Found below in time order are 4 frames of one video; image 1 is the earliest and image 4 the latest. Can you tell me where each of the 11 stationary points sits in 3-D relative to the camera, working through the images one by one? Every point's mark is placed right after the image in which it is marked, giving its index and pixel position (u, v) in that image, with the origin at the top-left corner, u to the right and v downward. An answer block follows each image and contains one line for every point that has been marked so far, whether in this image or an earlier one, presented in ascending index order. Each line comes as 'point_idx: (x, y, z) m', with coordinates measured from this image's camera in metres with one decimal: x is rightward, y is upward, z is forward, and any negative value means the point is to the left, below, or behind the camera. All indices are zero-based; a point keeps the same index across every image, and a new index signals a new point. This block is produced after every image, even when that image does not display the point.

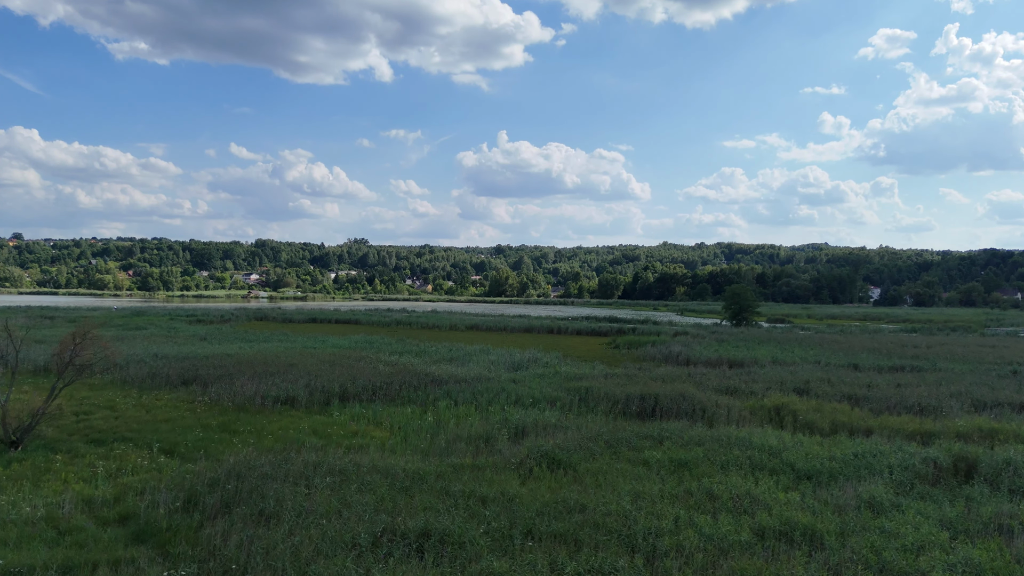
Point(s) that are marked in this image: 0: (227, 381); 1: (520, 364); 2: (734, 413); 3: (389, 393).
0: (-8.5, -2.7, +15.3) m
1: (+0.3, -2.7, +18.2) m
2: (+5.3, -3.0, +12.3) m
3: (-3.4, -2.9, +14.4) m
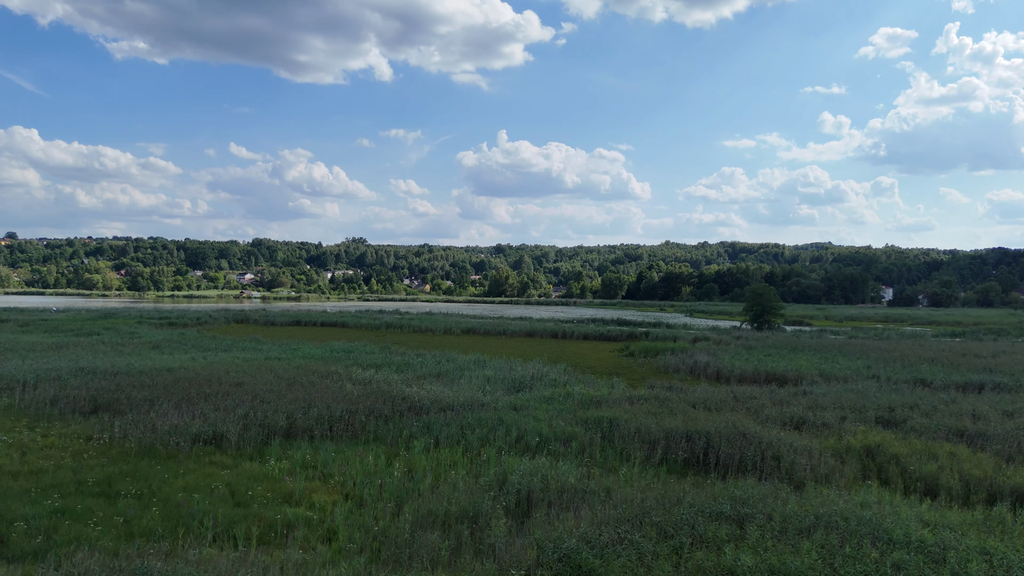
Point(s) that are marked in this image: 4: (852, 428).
0: (-8.5, -2.8, +11.9) m
1: (+0.3, -2.7, +14.8) m
2: (+5.3, -3.0, +8.8) m
3: (-3.4, -3.0, +11.0) m
4: (+7.1, -2.9, +10.8) m
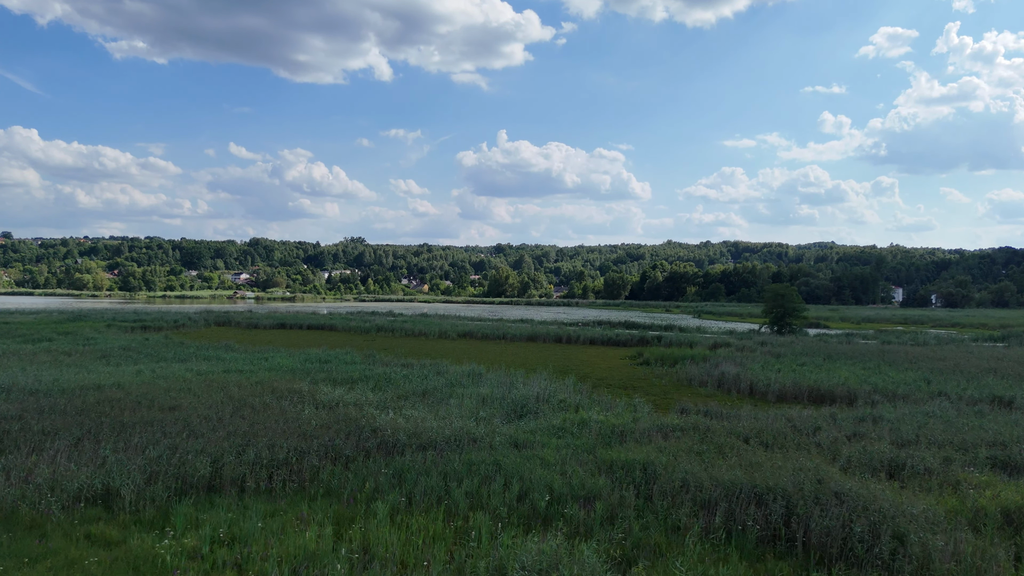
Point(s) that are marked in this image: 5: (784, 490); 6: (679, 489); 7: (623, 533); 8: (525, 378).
0: (-8.4, -2.8, +9.1) m
1: (+0.3, -2.7, +12.1) m
2: (+5.3, -3.0, +6.1) m
3: (-3.4, -3.0, +8.2) m
4: (+7.1, -3.0, +8.1) m
5: (+3.7, -2.8, +7.0) m
6: (+2.4, -2.9, +7.5) m
7: (+1.4, -3.0, +6.4) m
8: (+0.4, -2.9, +16.7) m
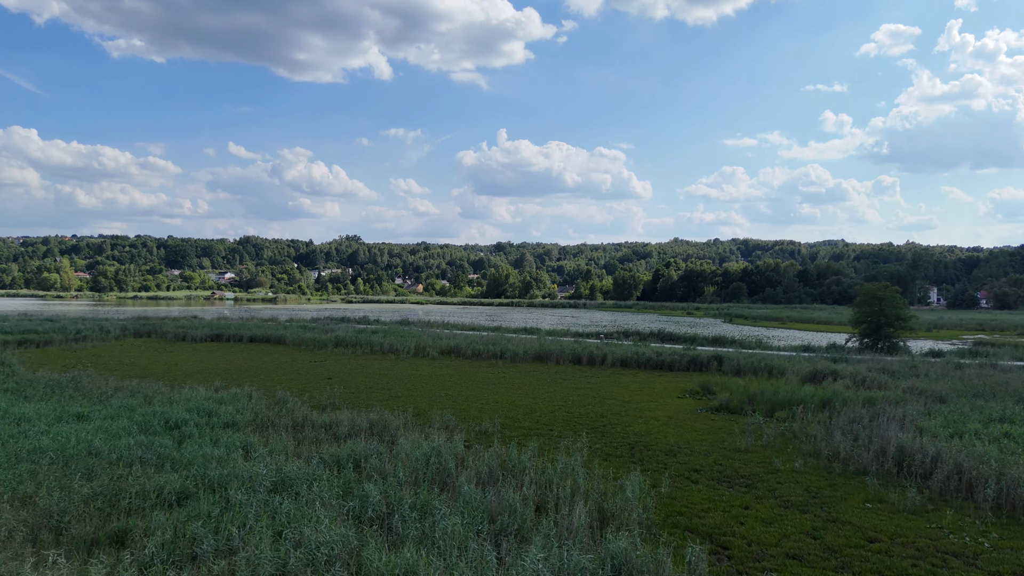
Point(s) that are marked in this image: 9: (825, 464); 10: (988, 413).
0: (-8.4, -2.9, +0.5) m
1: (+0.3, -2.8, +3.4) m
2: (+5.3, -3.1, -2.6) m
3: (-3.4, -3.1, -0.4) m
4: (+7.1, -3.0, -0.6) m
5: (+3.7, -2.9, -1.7) m
6: (+2.4, -3.0, -1.2) m
7: (+1.4, -3.1, -2.2) m
8: (+0.4, -3.0, +8.1) m
9: (+6.3, -3.4, +10.3) m
10: (+11.8, -3.1, +12.8) m
